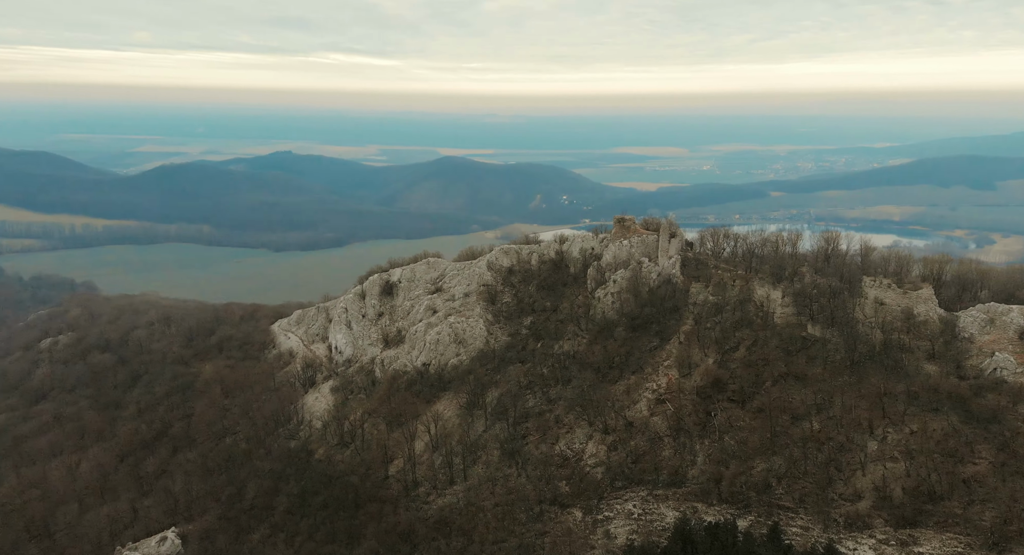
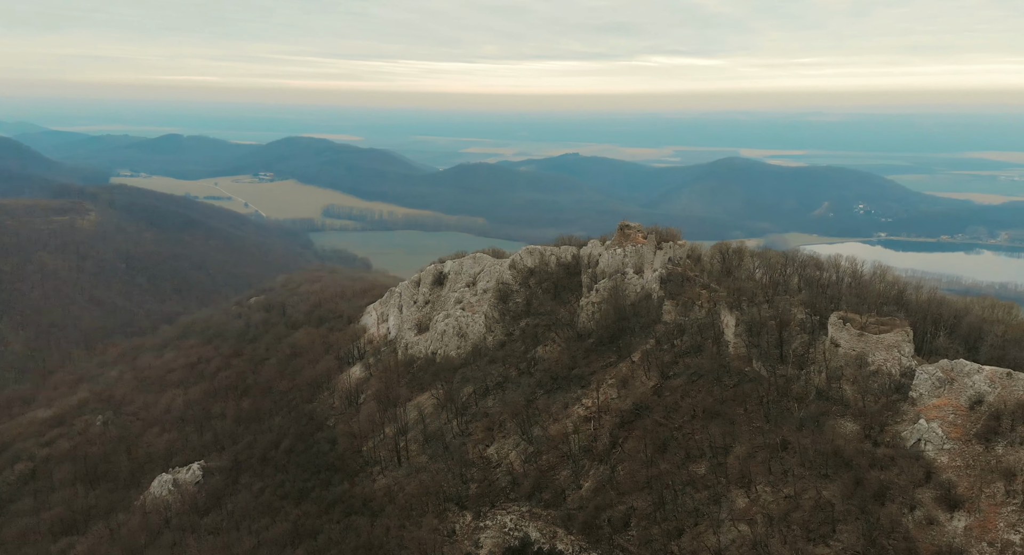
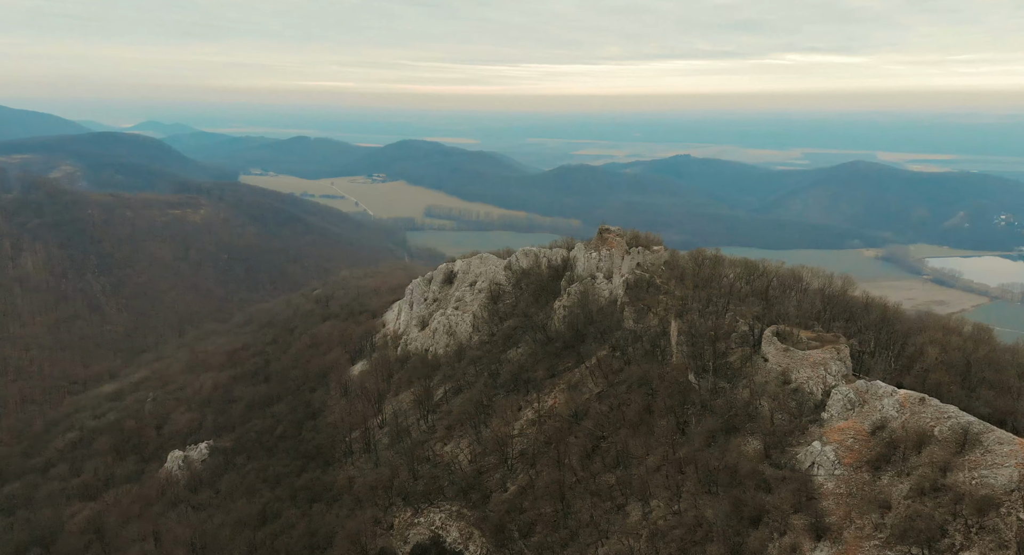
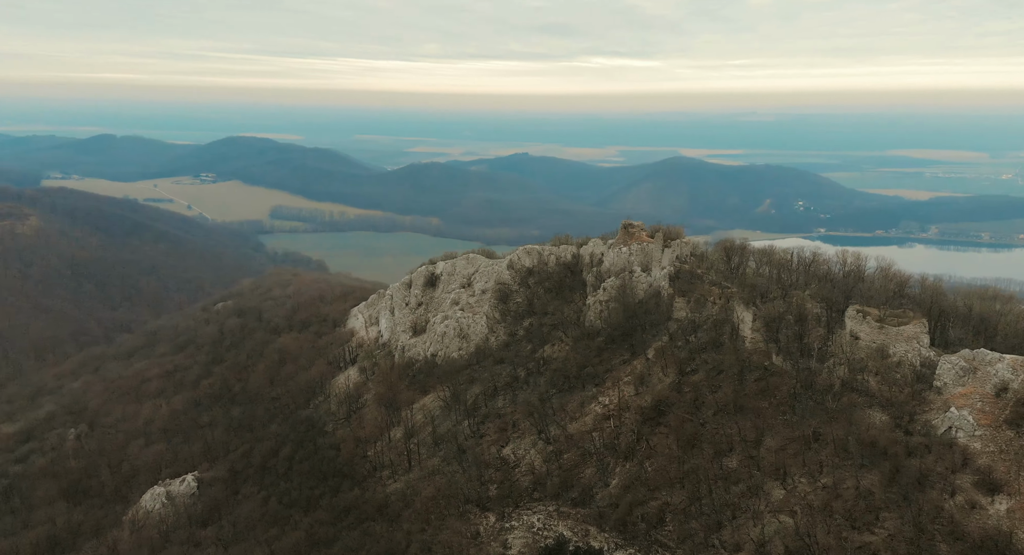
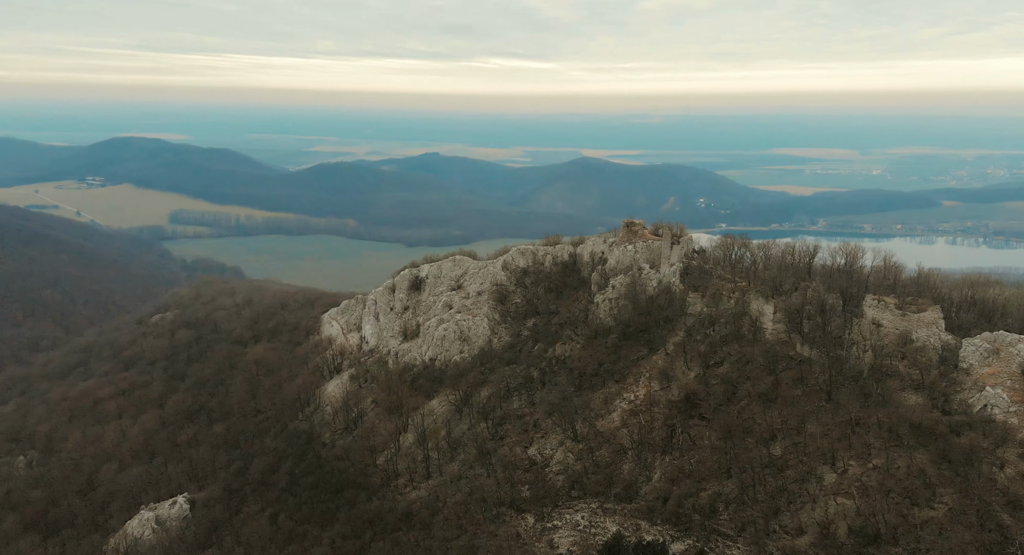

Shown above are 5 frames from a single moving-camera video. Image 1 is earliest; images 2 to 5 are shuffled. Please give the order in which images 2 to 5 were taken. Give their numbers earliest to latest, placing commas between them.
5, 4, 2, 3
